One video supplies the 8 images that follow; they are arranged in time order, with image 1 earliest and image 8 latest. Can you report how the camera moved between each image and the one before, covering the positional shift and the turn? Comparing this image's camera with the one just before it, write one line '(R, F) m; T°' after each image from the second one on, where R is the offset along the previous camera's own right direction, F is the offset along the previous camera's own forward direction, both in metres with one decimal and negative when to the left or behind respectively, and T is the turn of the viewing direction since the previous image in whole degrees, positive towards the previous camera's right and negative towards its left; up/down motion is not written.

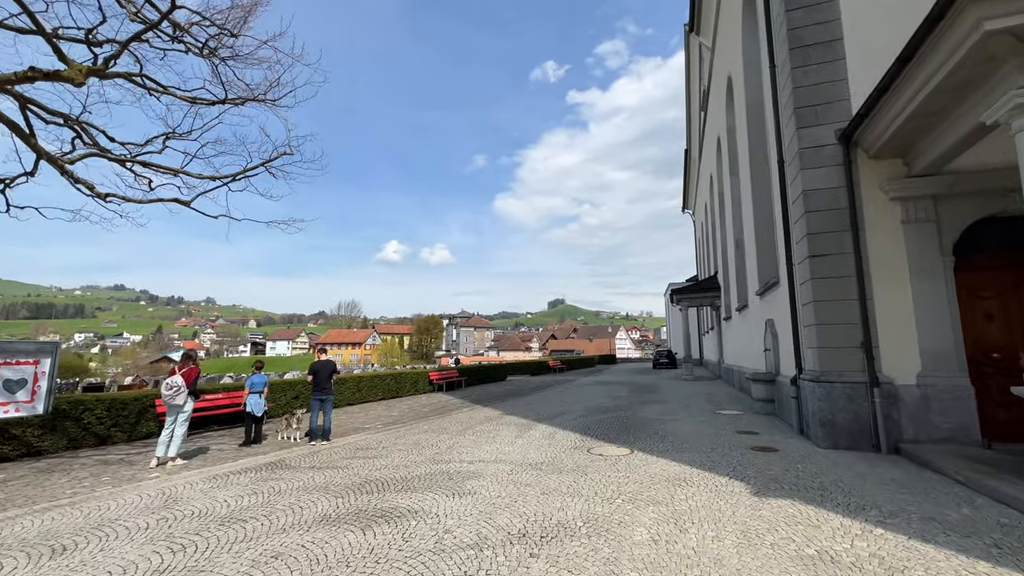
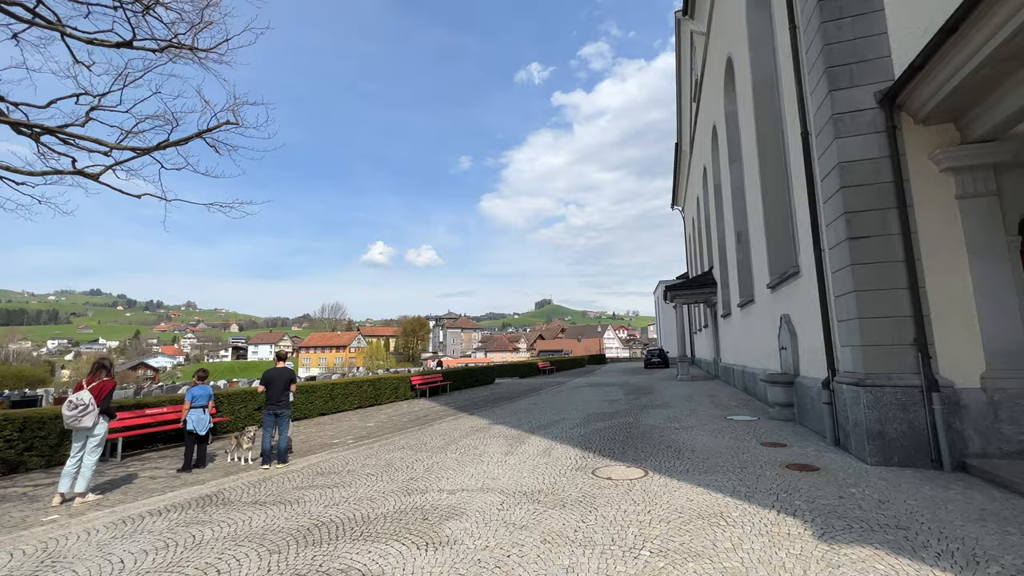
(0.0, +1.1) m; +2°
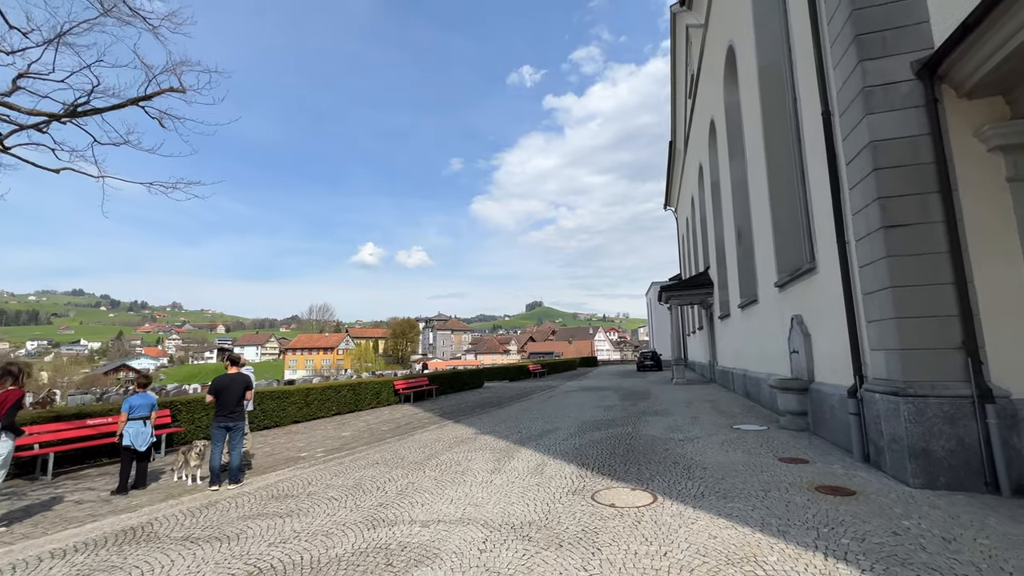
(0.0, +0.8) m; +1°
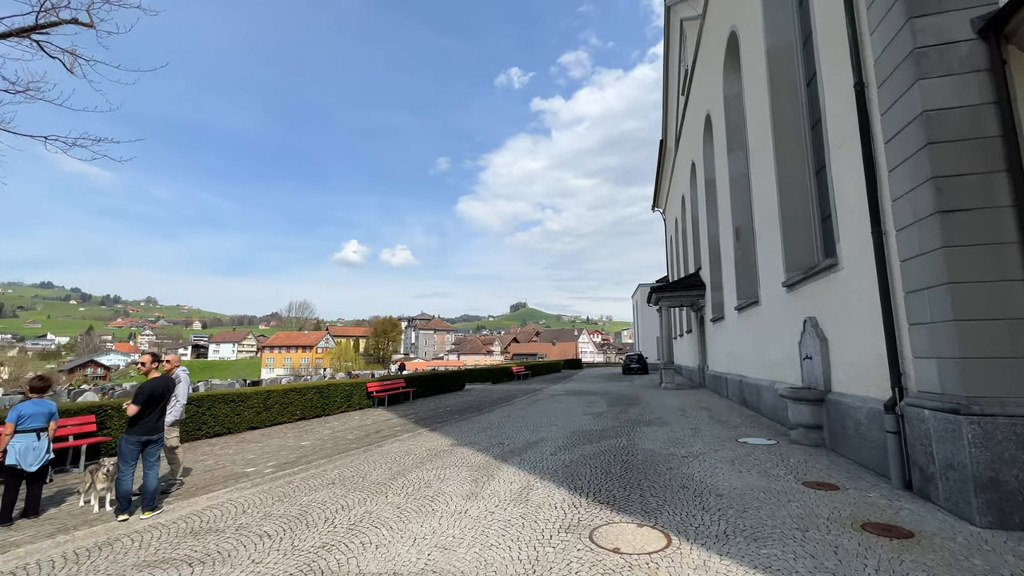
(0.0, +0.9) m; +2°
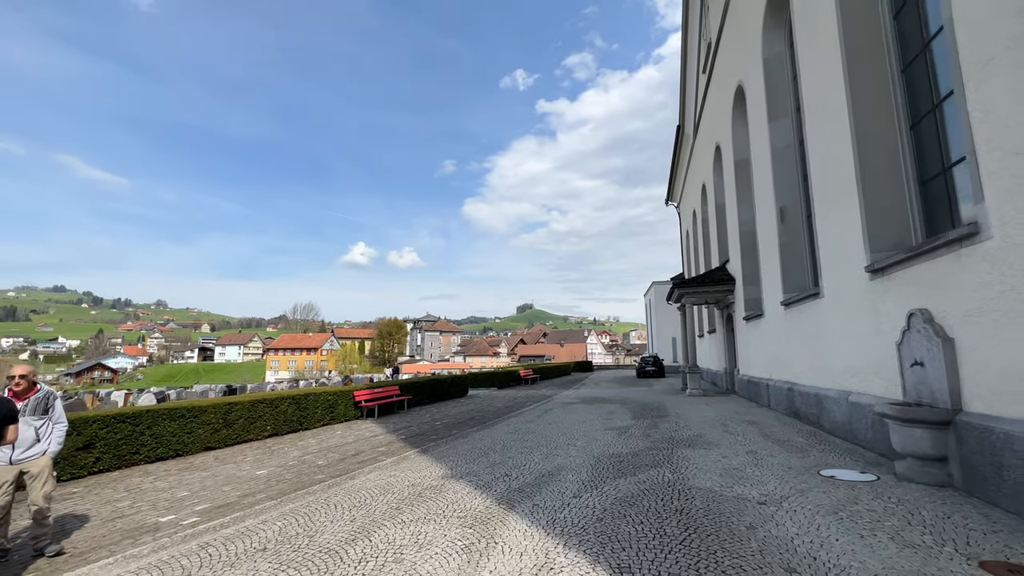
(0.0, +1.8) m; -1°
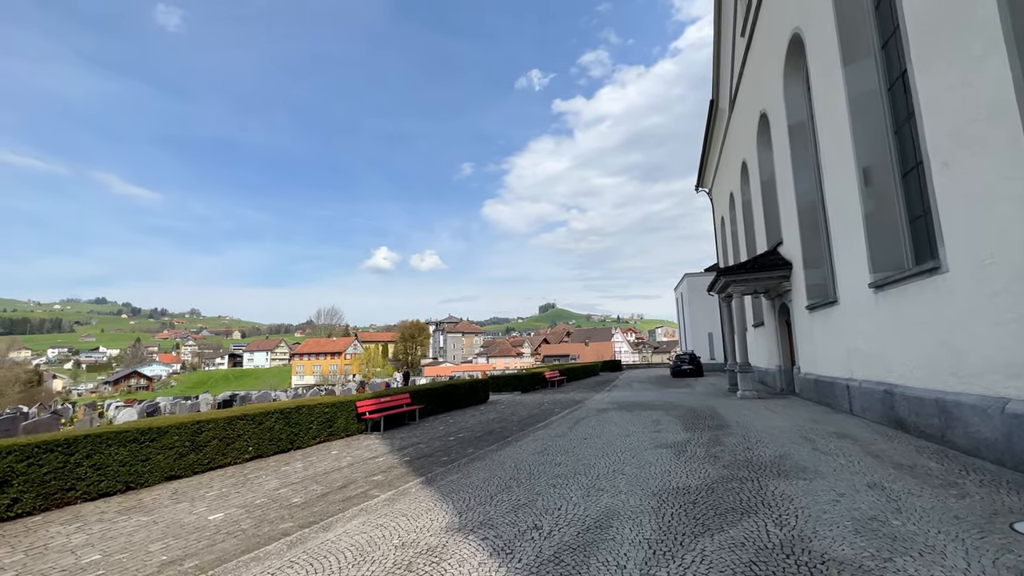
(0.0, +1.8) m; -3°
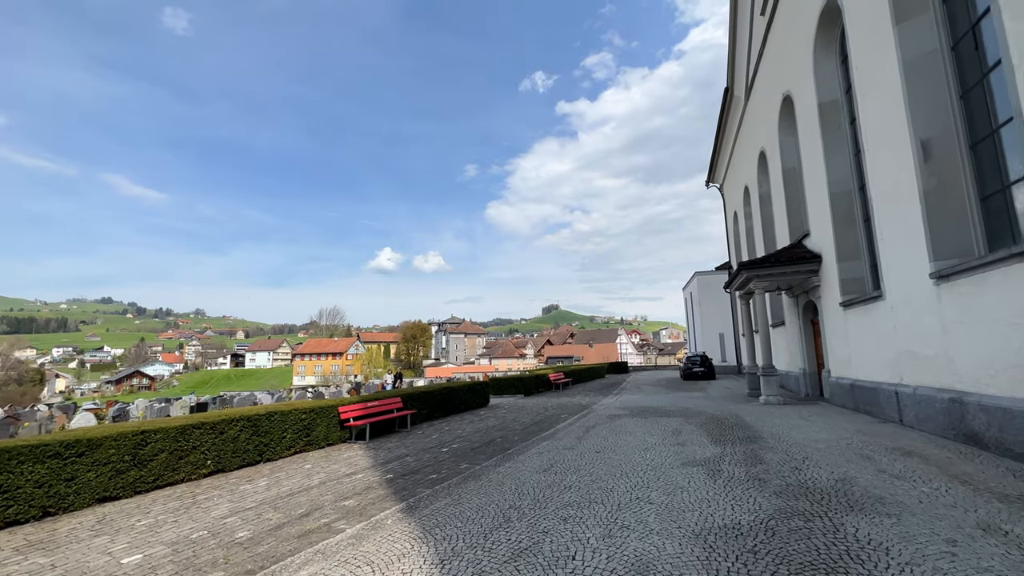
(0.0, +1.2) m; 0°
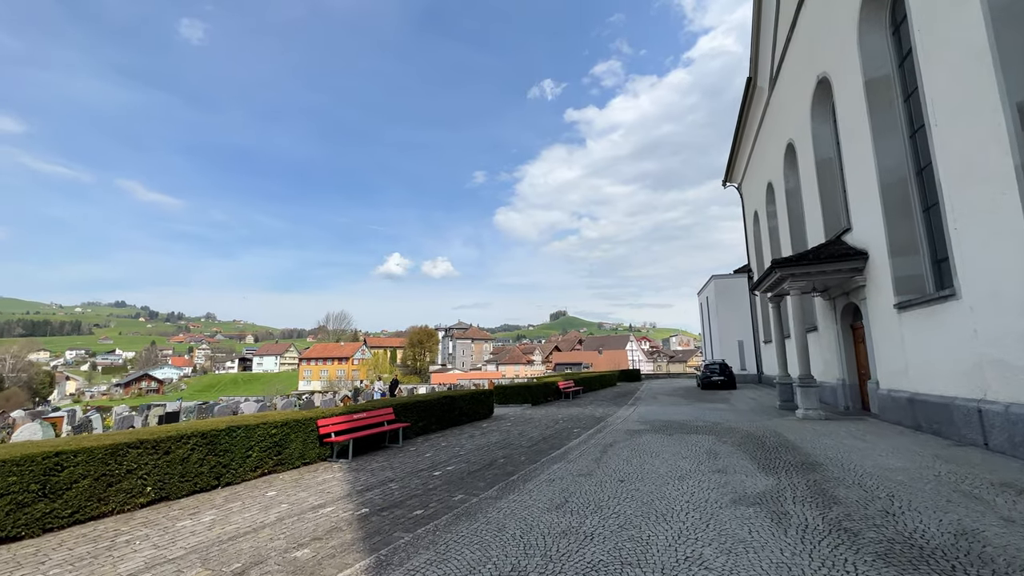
(0.0, +1.3) m; -1°
